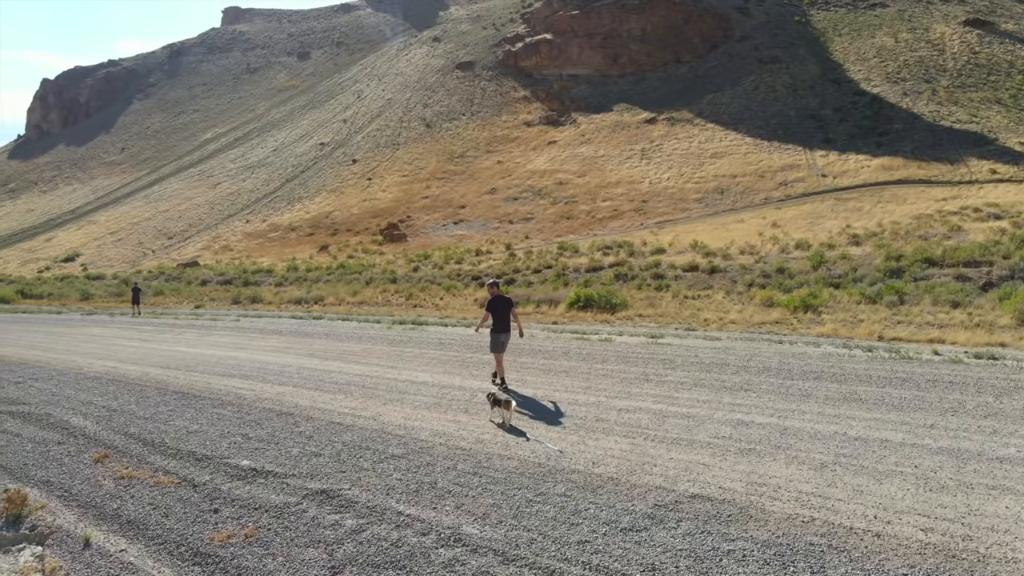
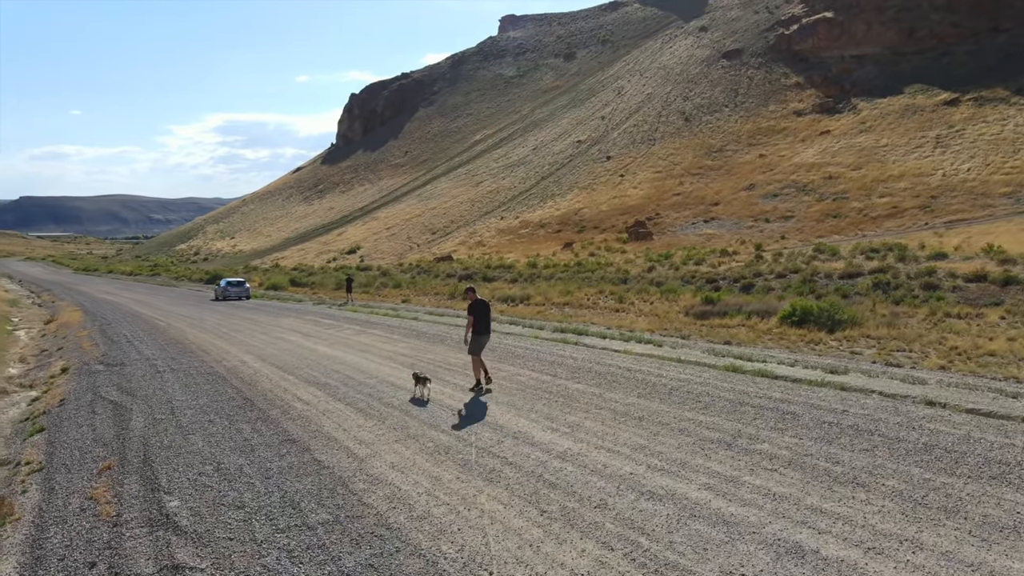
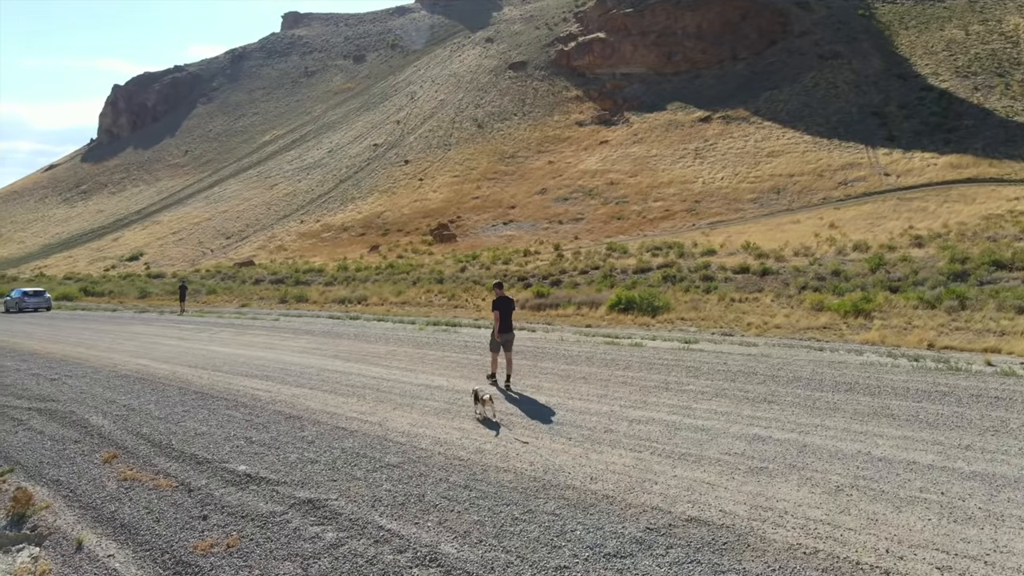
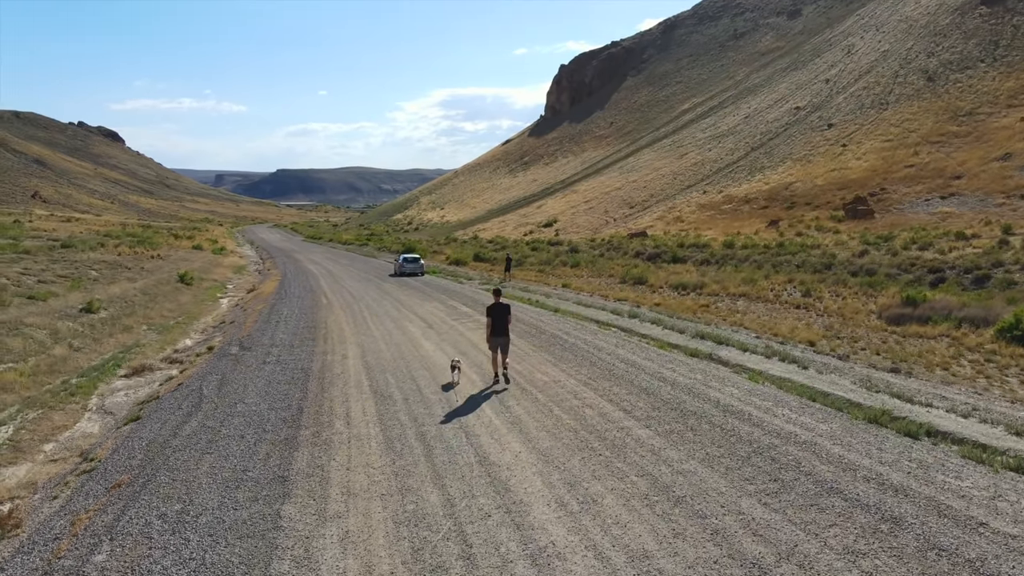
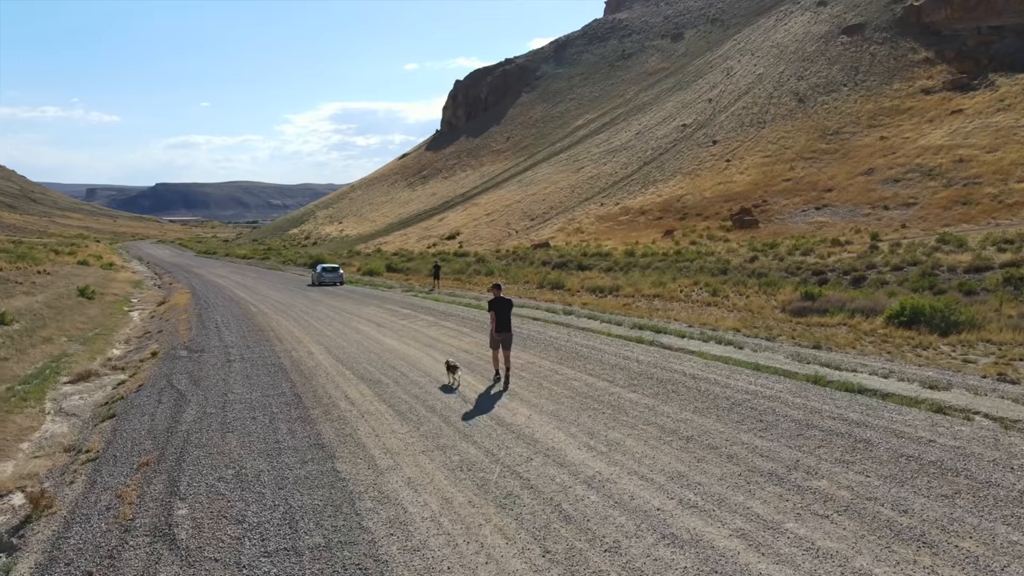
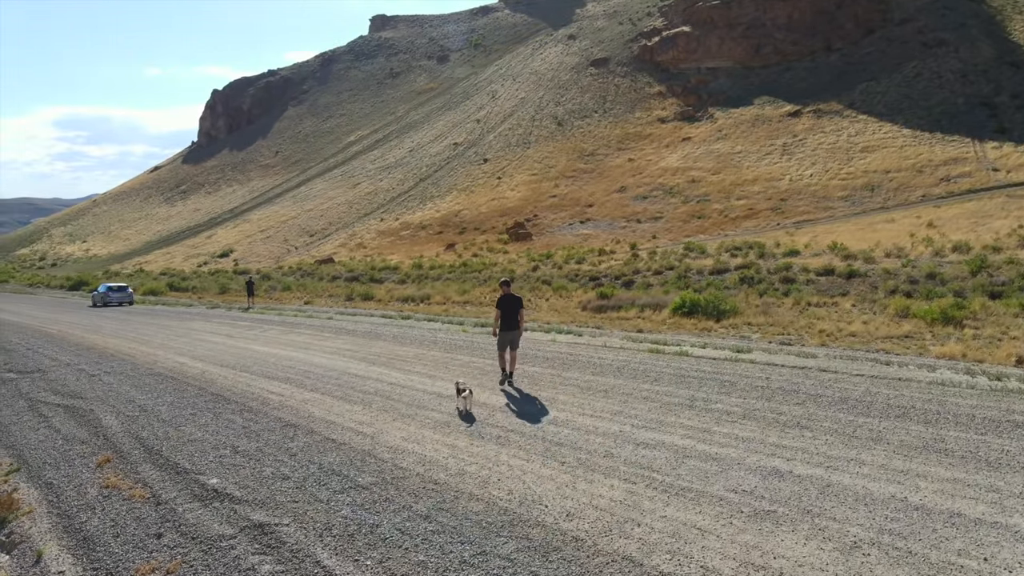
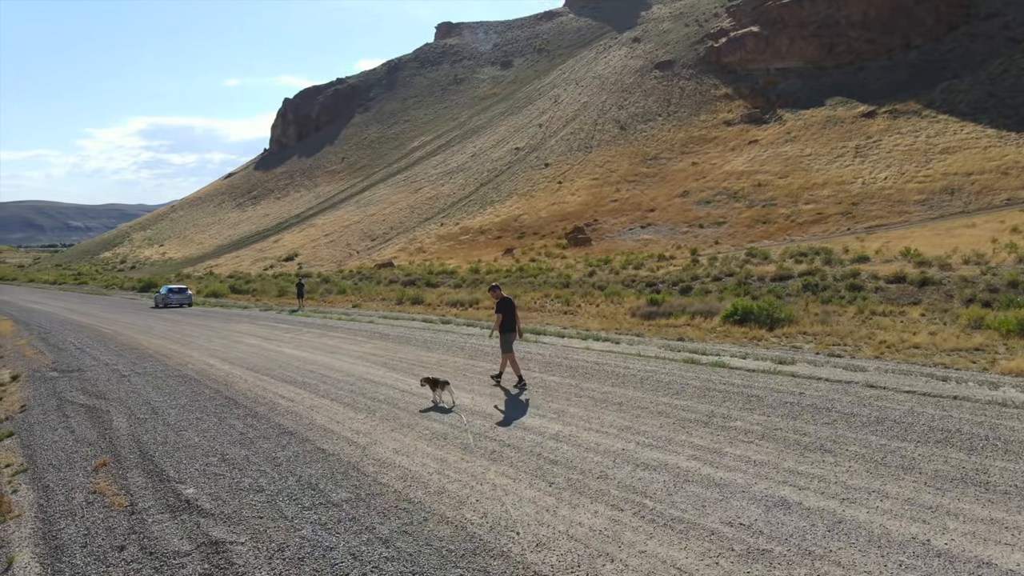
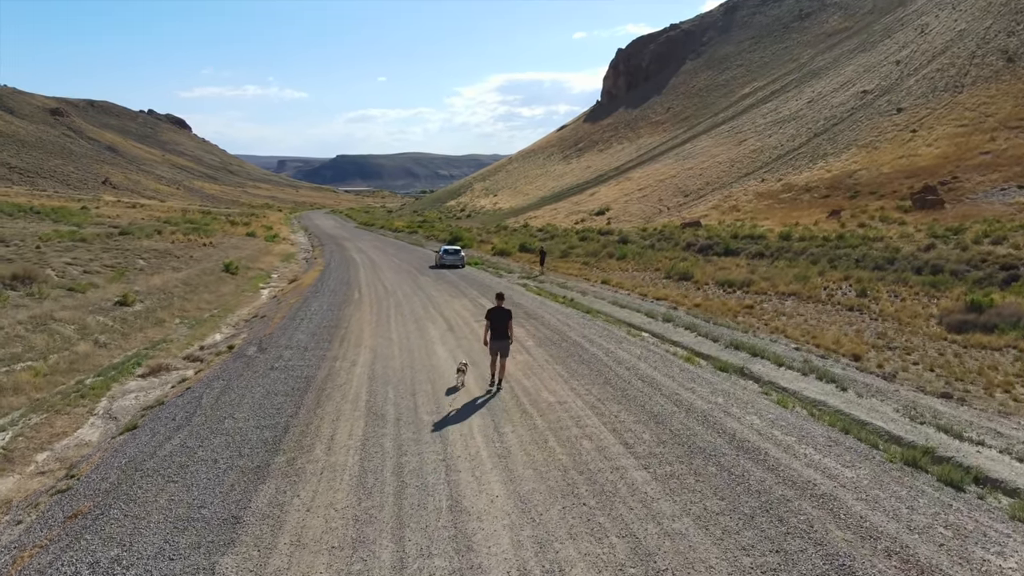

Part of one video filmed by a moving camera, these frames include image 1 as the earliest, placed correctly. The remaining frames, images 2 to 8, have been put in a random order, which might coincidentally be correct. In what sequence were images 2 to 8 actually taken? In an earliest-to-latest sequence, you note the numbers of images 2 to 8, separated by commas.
3, 6, 7, 2, 5, 4, 8
